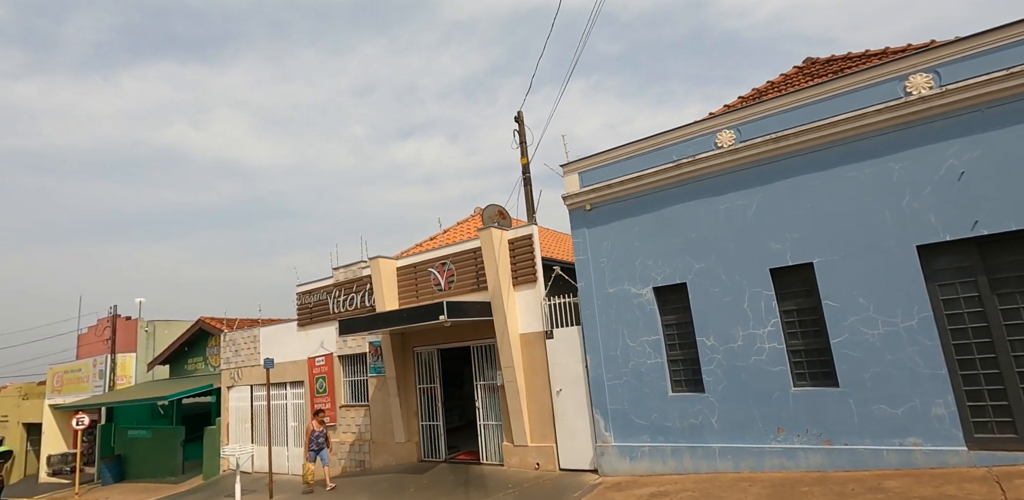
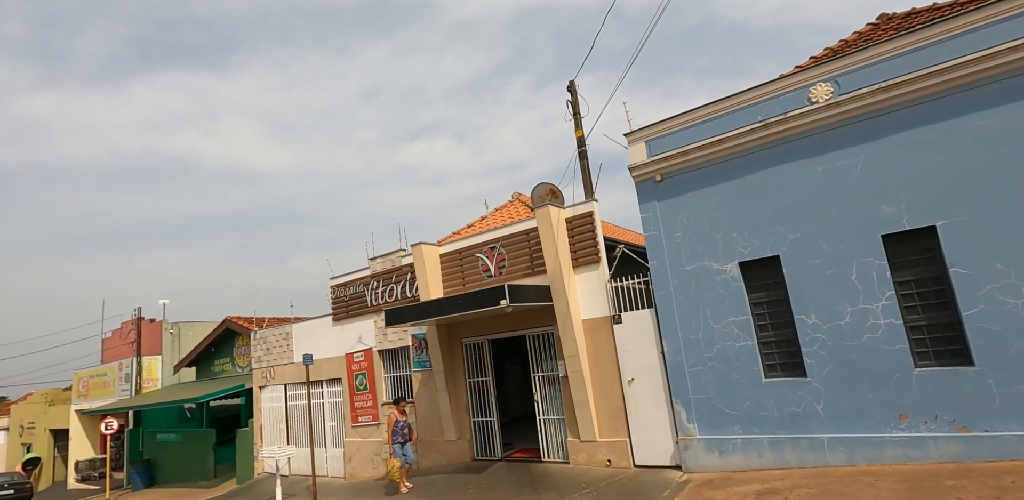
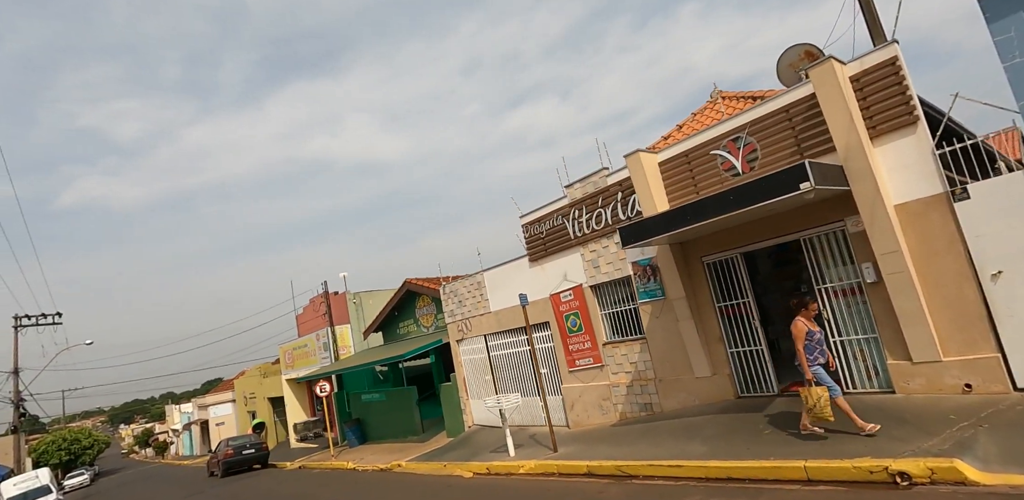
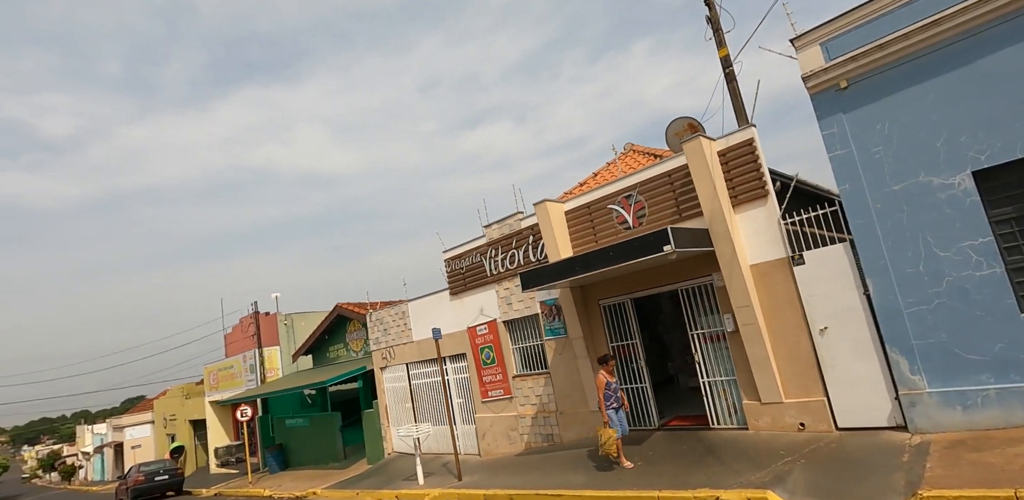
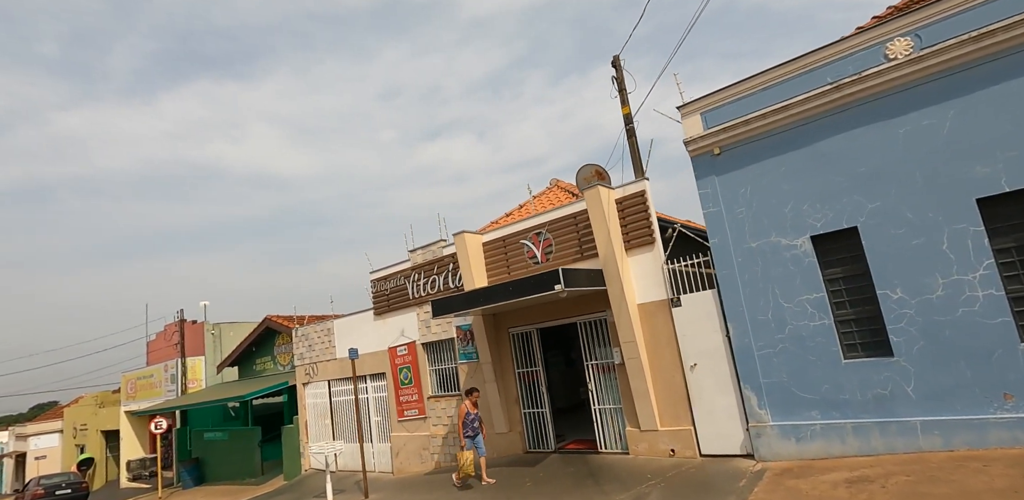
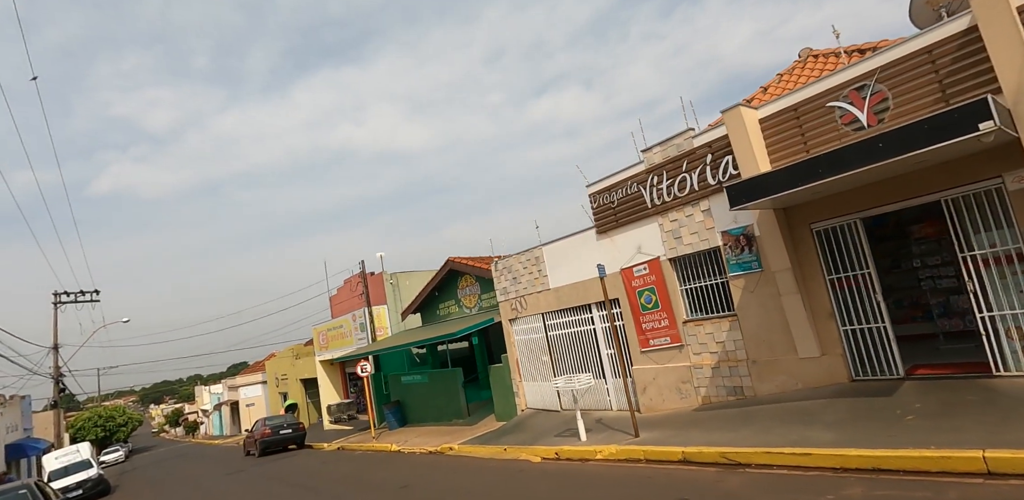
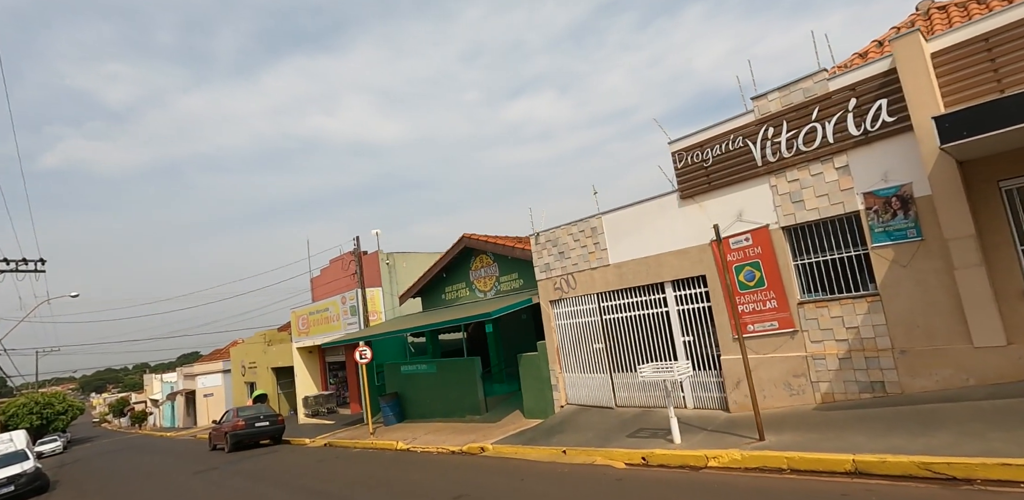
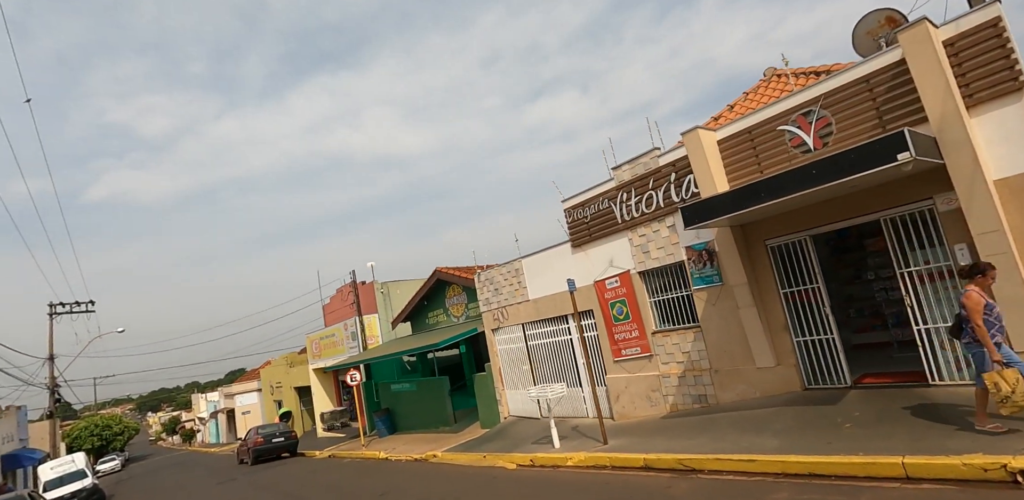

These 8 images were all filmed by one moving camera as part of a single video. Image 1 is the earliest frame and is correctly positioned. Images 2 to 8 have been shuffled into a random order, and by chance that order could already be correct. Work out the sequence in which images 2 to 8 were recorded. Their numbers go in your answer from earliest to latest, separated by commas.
2, 5, 4, 3, 8, 6, 7
